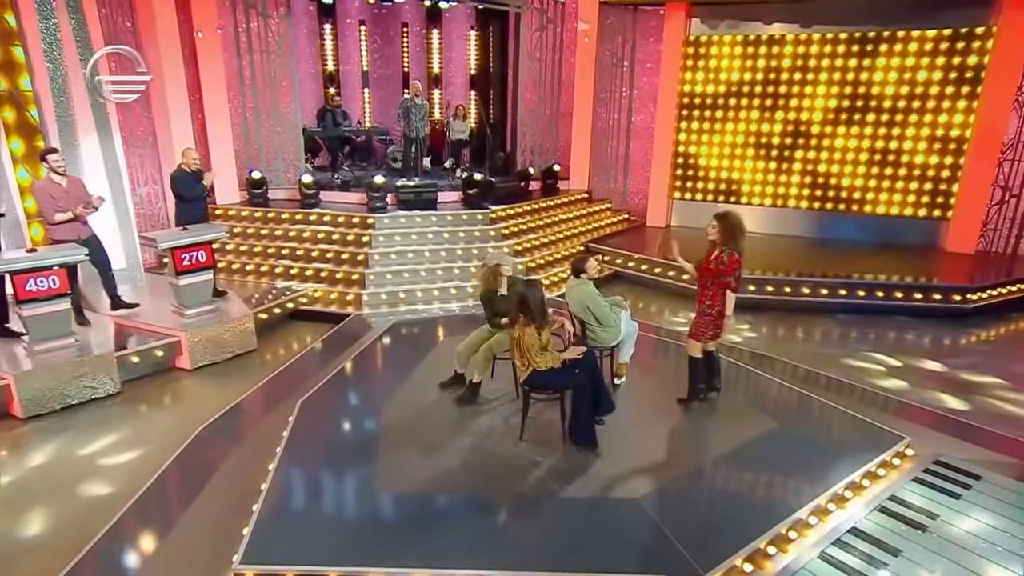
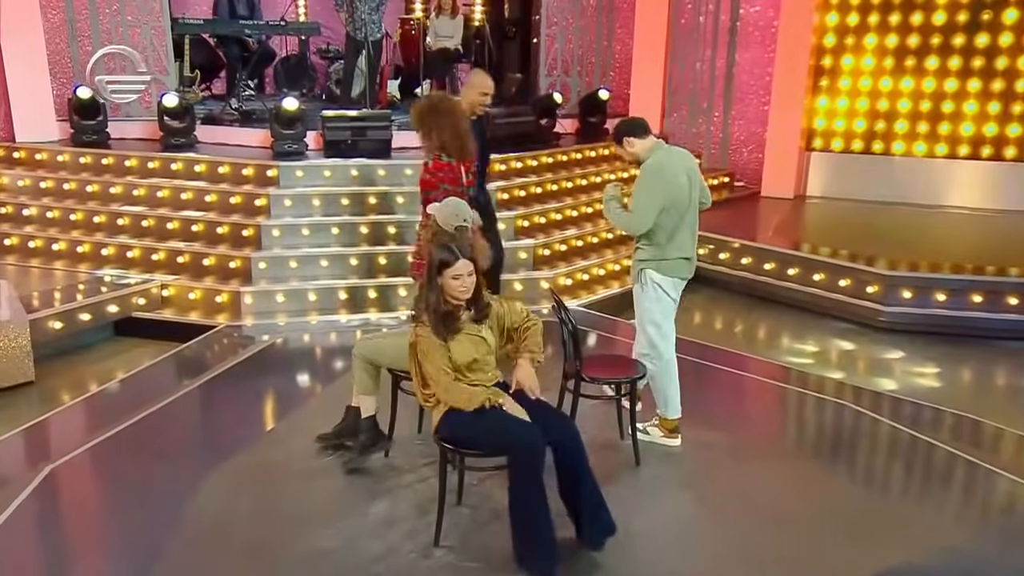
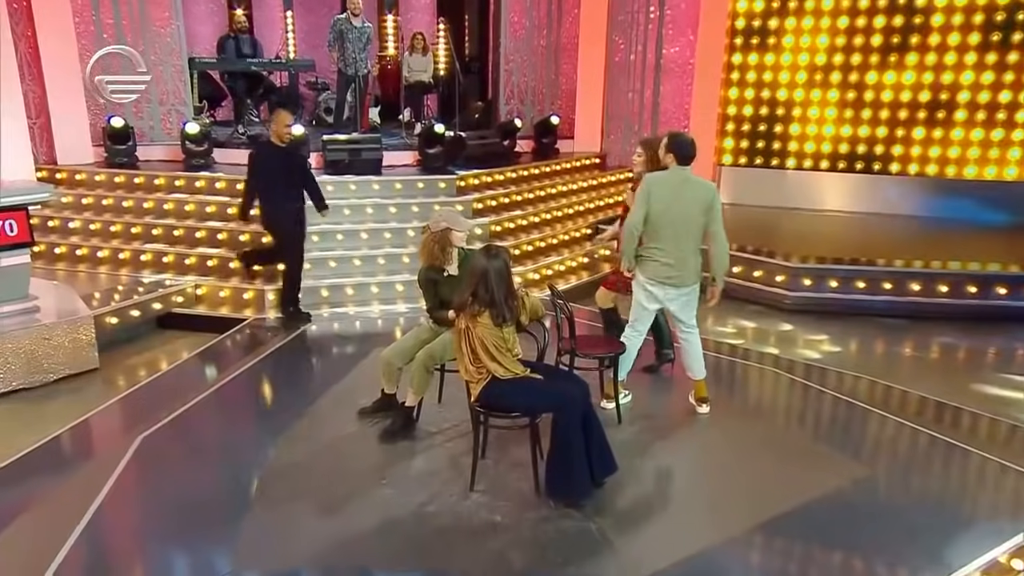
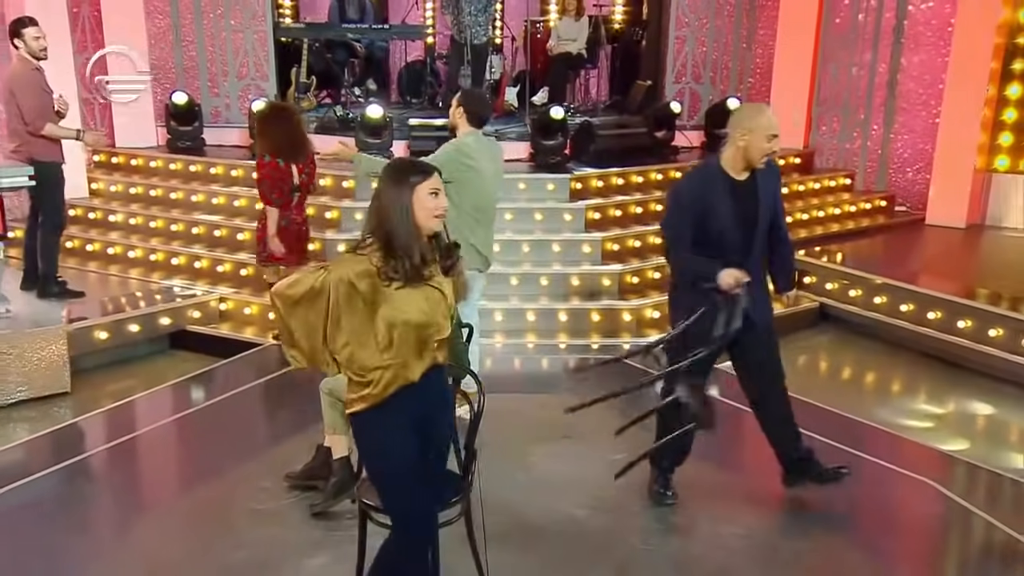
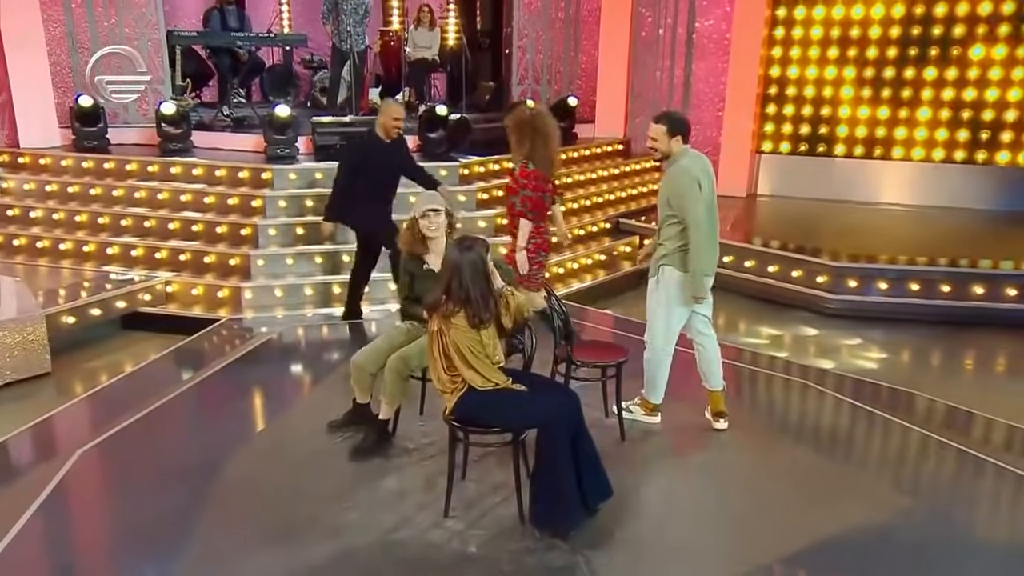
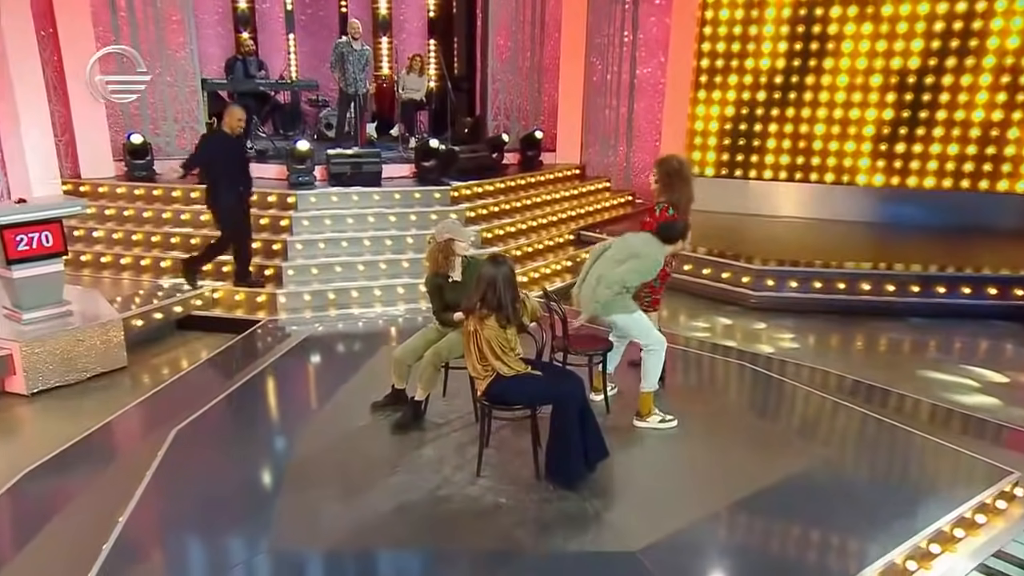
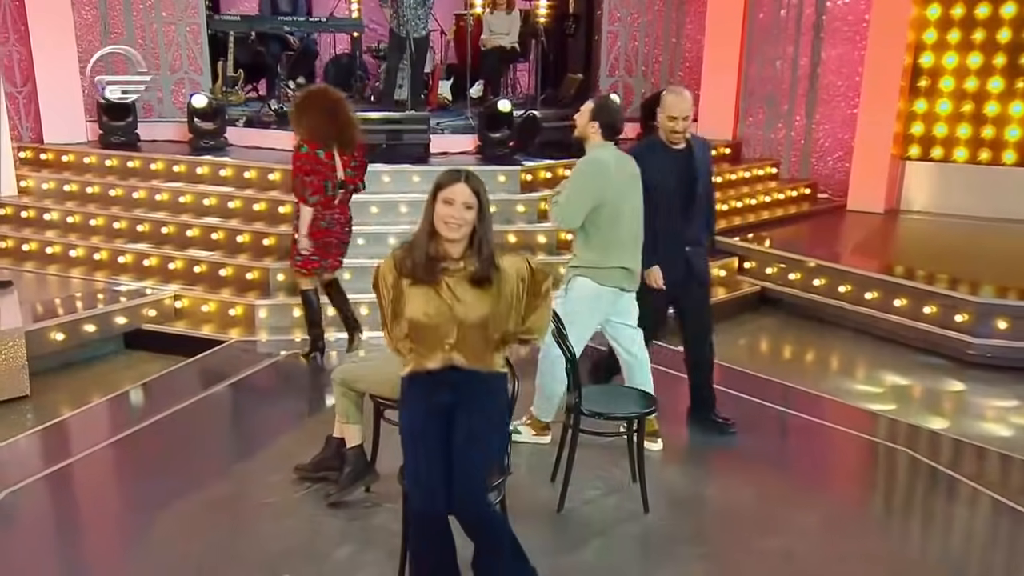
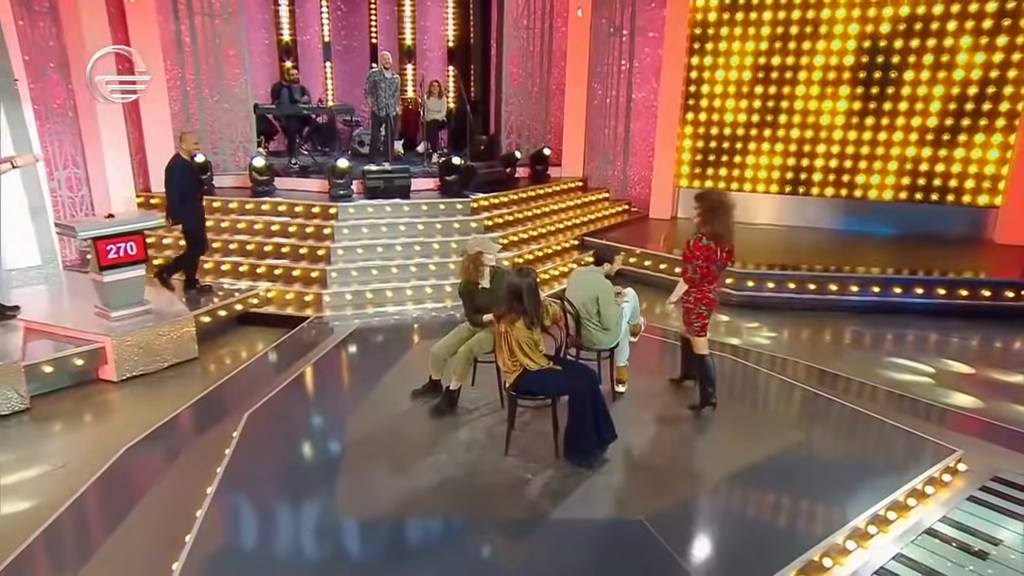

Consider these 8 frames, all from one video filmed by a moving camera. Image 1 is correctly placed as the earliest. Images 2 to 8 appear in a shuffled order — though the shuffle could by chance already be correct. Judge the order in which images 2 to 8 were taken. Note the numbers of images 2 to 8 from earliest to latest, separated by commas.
8, 6, 3, 5, 2, 7, 4
